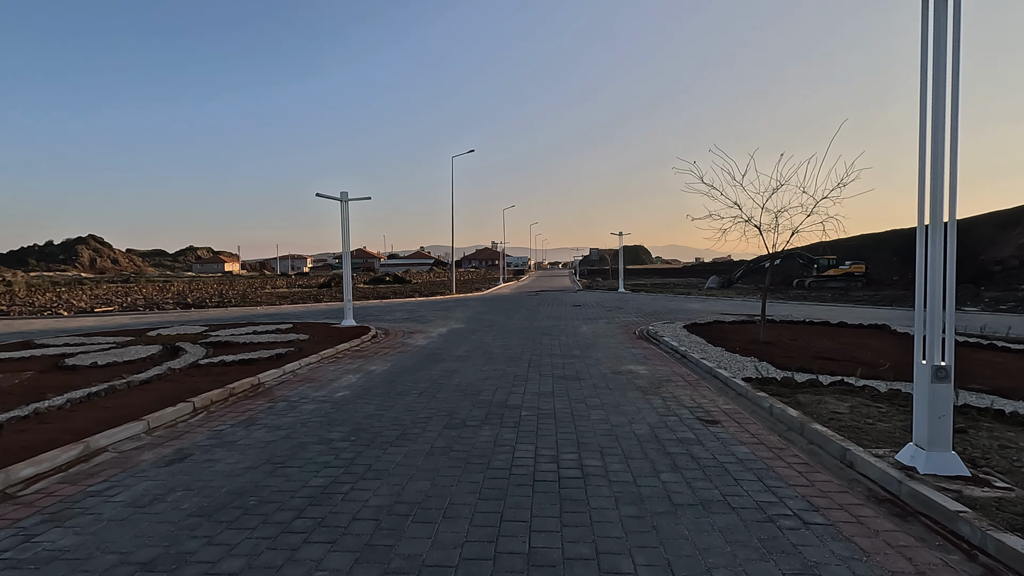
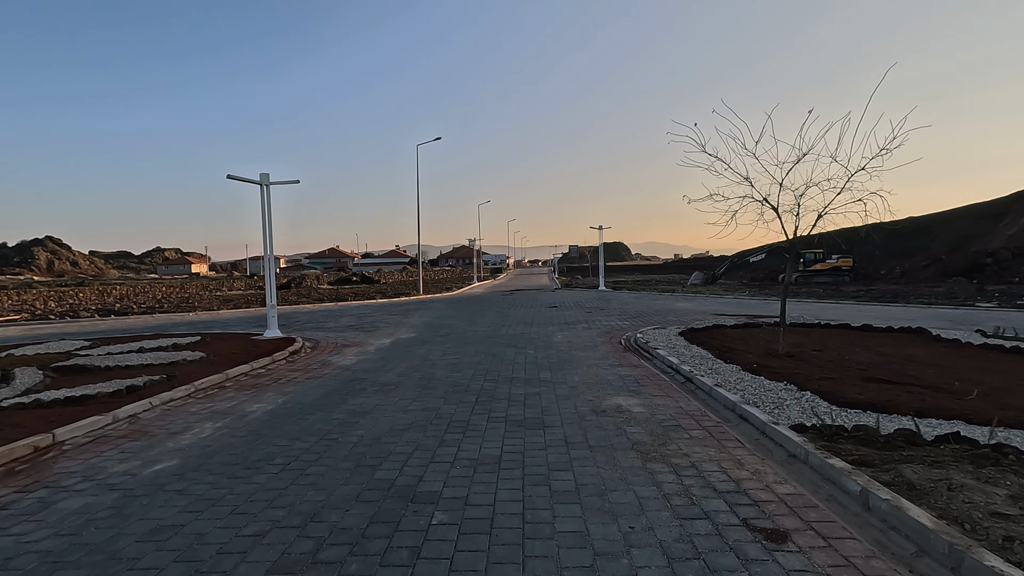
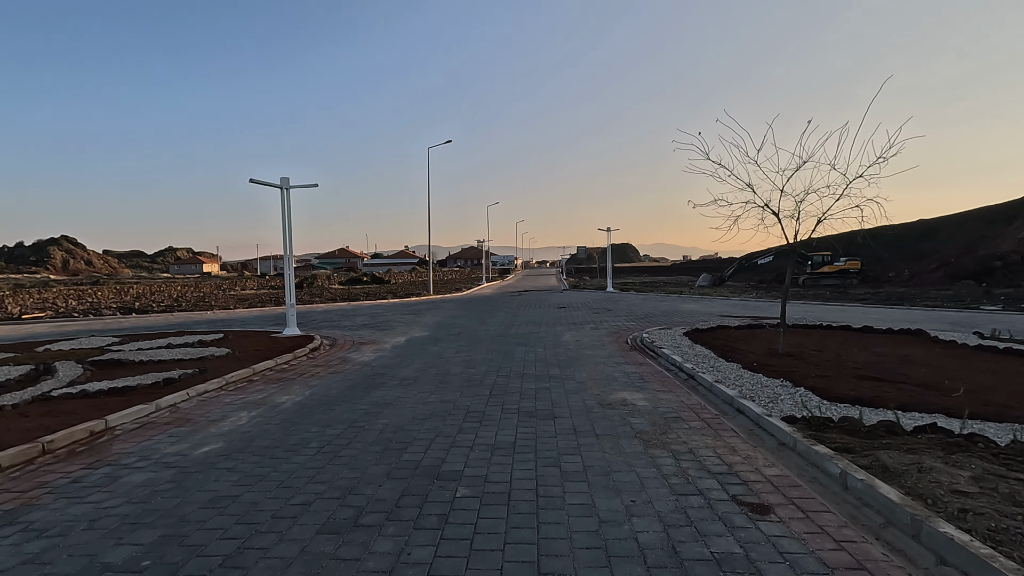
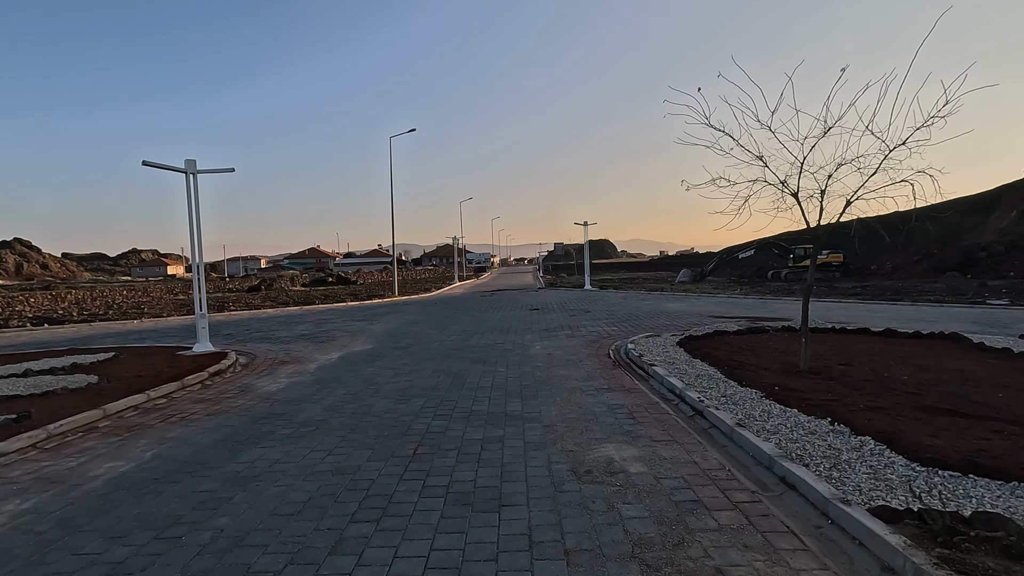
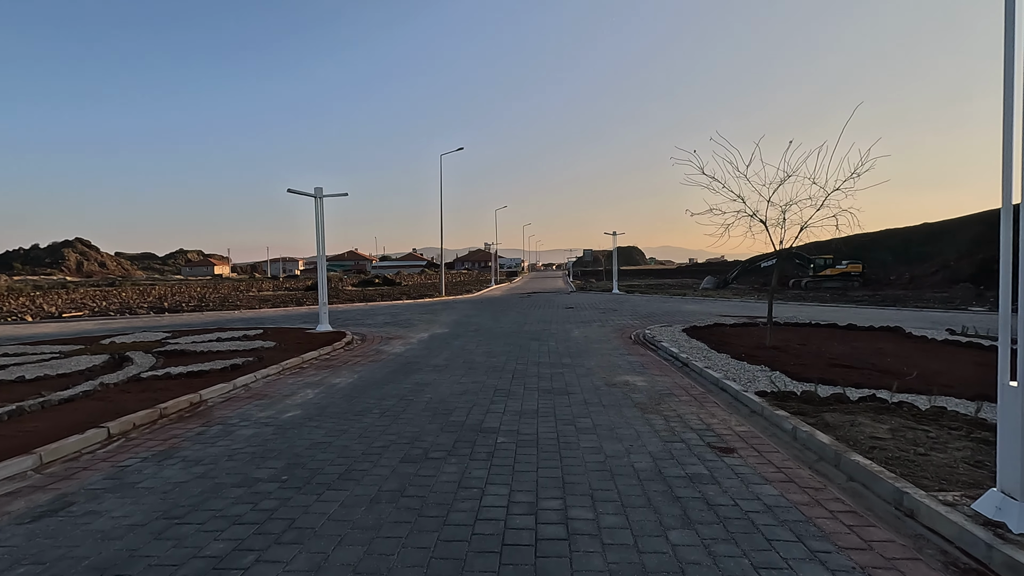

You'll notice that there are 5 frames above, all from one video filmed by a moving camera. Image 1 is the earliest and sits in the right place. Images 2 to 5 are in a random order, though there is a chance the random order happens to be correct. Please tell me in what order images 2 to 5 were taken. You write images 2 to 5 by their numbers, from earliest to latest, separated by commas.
5, 3, 2, 4
